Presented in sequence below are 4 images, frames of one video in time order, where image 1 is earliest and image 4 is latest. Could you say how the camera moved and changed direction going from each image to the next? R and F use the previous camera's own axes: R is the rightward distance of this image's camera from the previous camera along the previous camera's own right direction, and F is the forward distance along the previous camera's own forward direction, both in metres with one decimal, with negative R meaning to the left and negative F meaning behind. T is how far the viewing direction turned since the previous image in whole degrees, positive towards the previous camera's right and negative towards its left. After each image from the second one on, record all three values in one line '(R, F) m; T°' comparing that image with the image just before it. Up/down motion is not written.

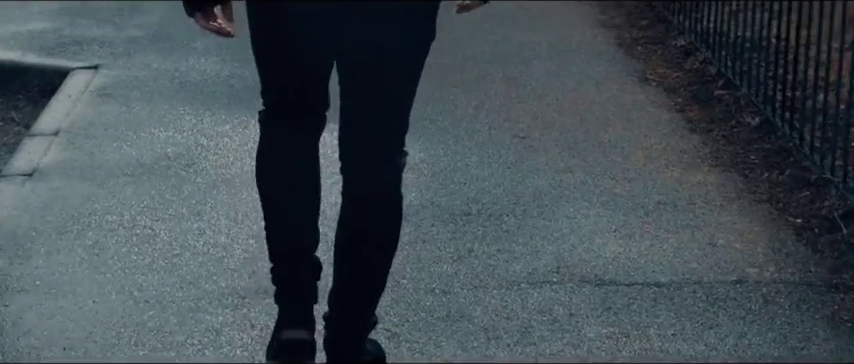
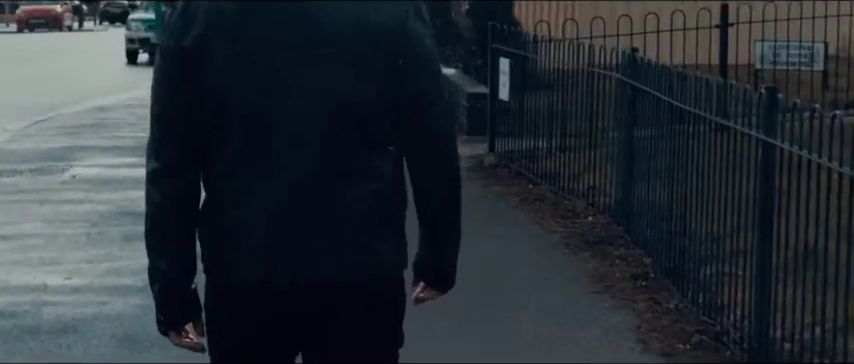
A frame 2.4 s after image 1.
(-0.1, +1.2) m; 0°
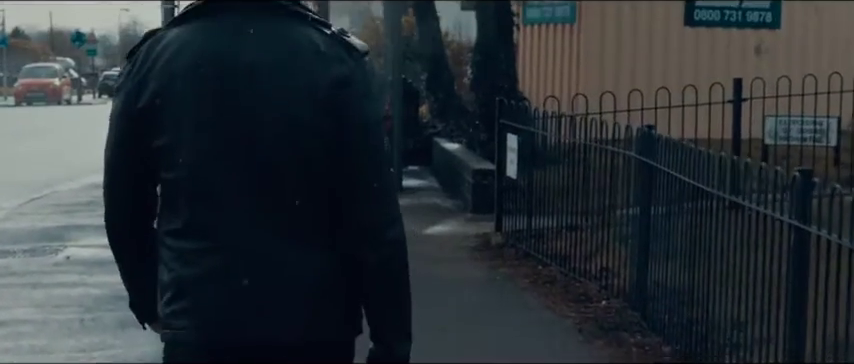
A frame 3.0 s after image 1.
(0.0, +0.3) m; 0°
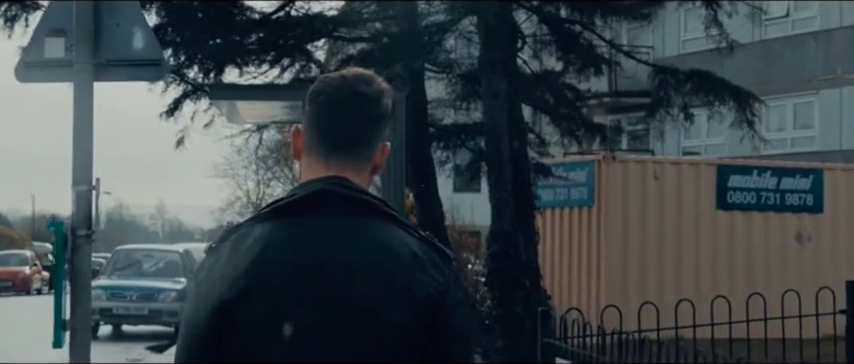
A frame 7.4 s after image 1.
(-0.1, +2.7) m; 0°
